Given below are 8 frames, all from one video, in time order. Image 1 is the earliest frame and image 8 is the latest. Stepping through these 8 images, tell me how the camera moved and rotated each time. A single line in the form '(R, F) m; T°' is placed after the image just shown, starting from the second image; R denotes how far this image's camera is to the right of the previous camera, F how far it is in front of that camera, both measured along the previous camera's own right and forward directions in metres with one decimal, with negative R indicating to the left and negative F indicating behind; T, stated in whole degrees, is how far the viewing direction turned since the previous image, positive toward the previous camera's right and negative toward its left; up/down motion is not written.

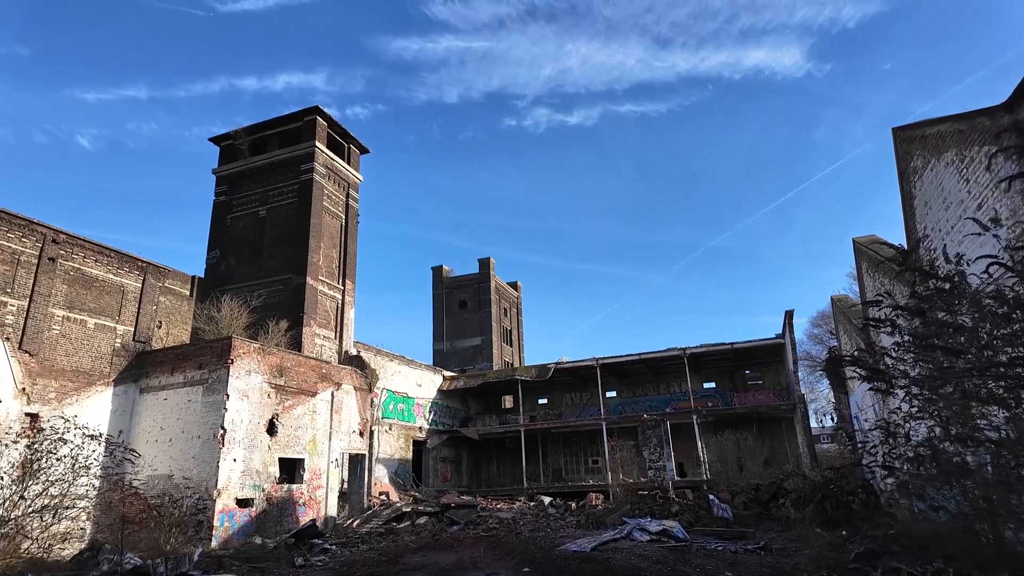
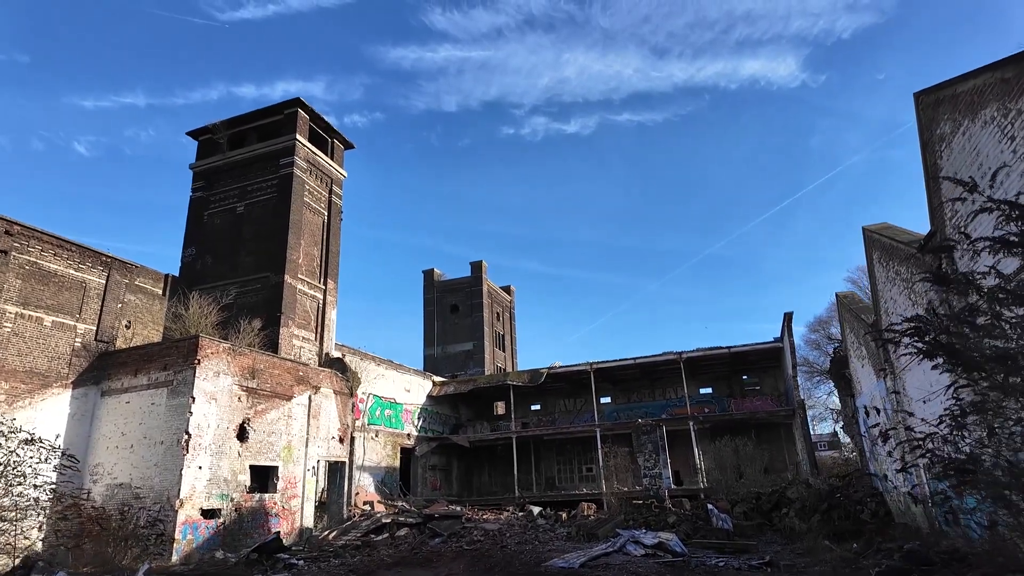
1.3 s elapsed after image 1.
(+0.2, +1.0) m; 0°
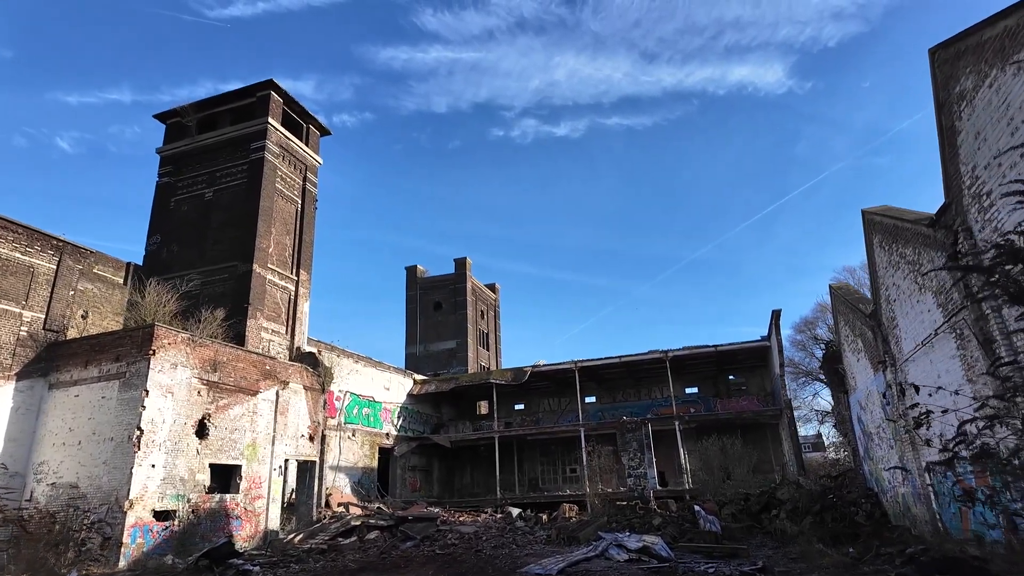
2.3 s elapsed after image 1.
(+0.2, +0.8) m; +1°
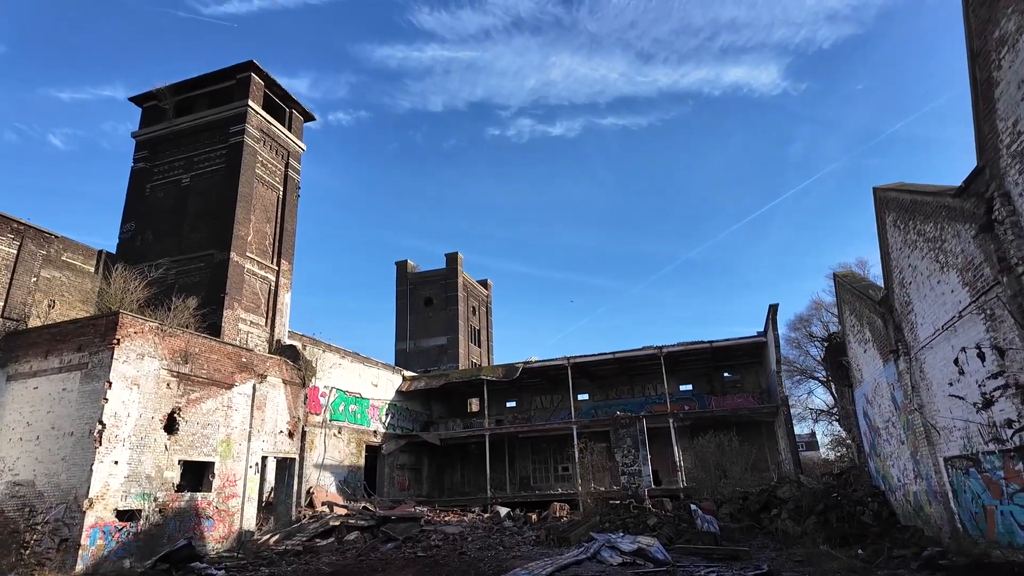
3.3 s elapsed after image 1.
(+0.1, +0.8) m; +1°
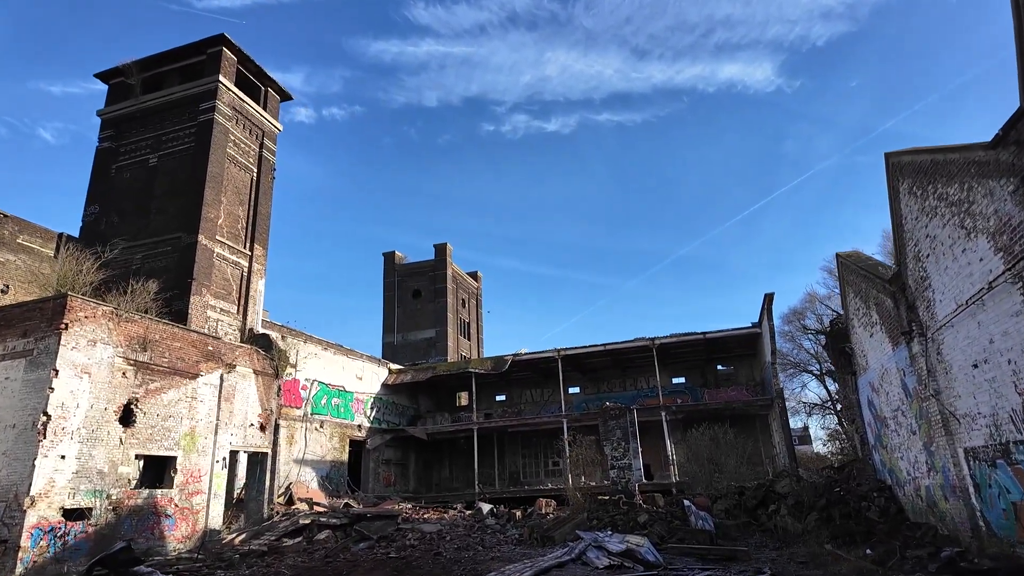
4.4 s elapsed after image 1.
(+0.3, +0.9) m; +1°
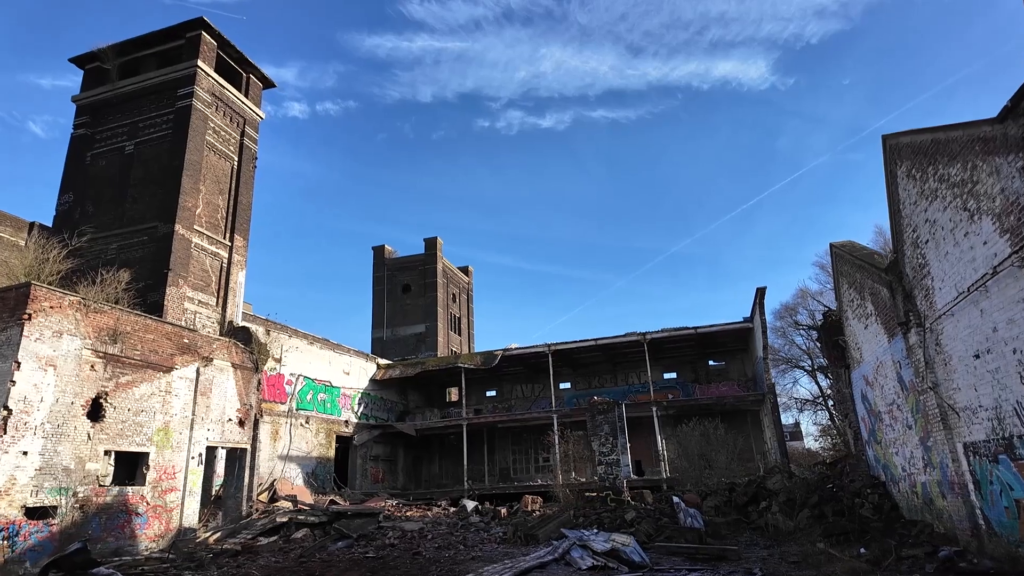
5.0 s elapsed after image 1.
(+0.2, +0.4) m; +1°
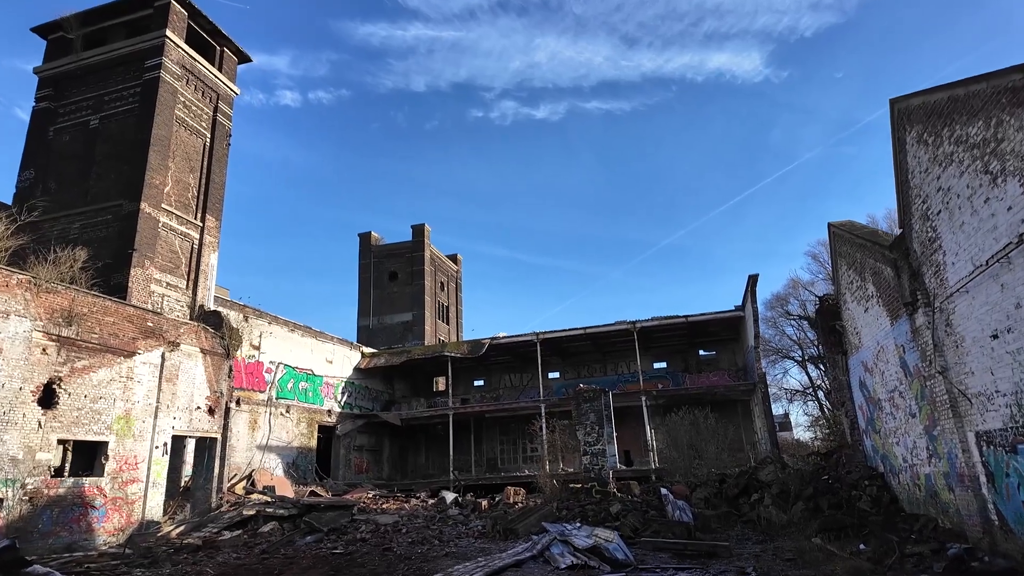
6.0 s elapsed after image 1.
(+0.2, +0.7) m; +1°
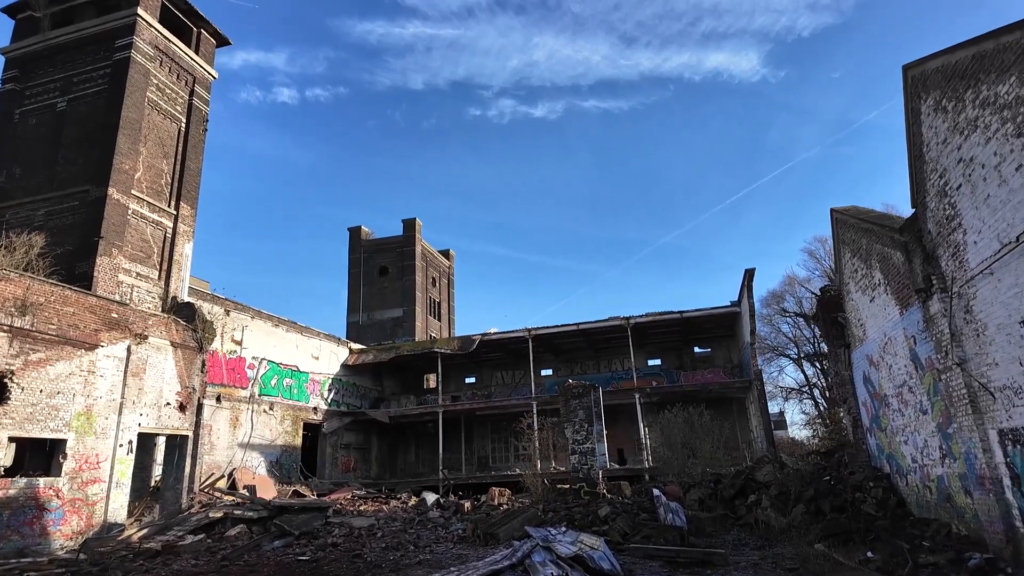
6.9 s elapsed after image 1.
(+0.2, +0.7) m; 0°
